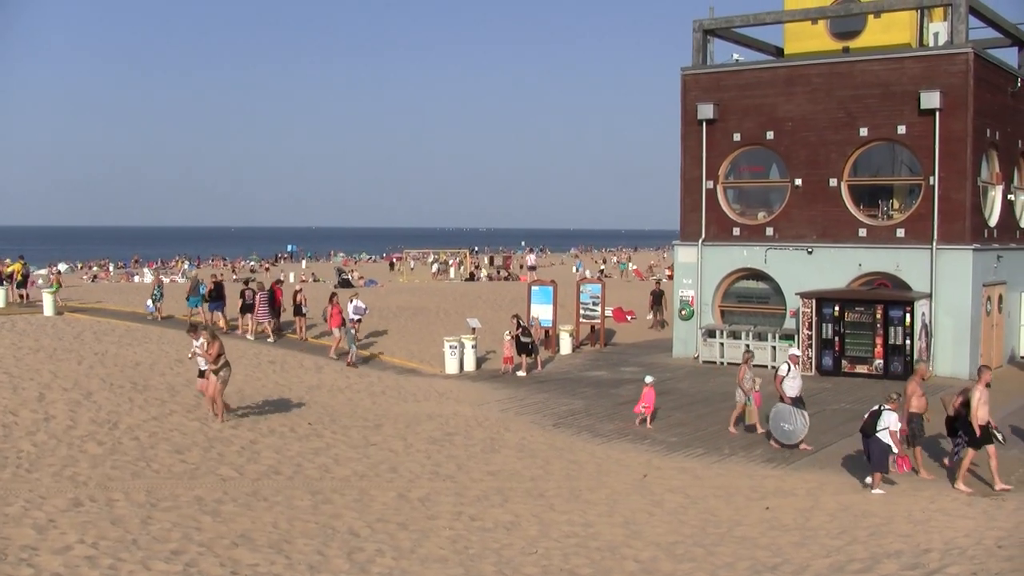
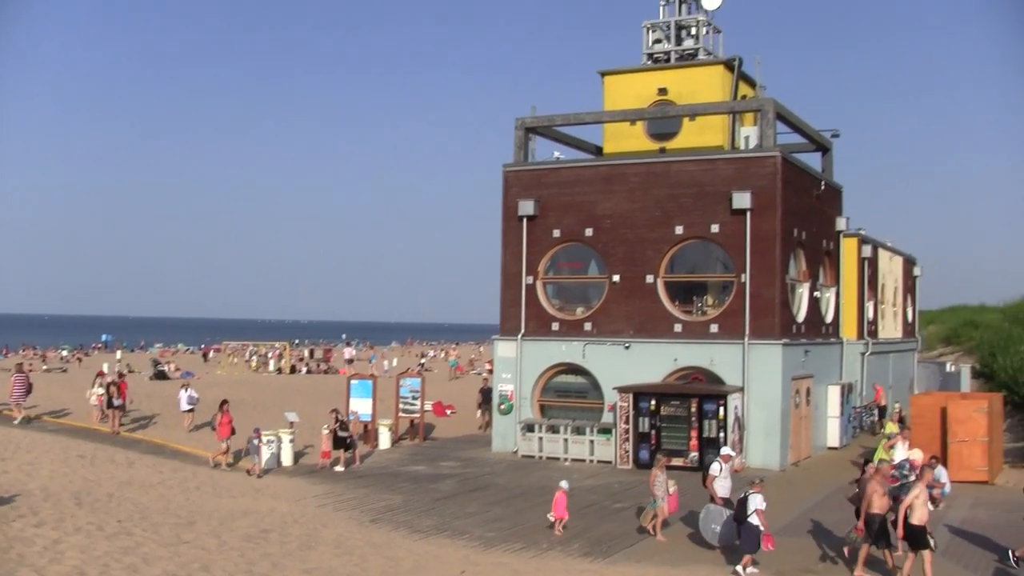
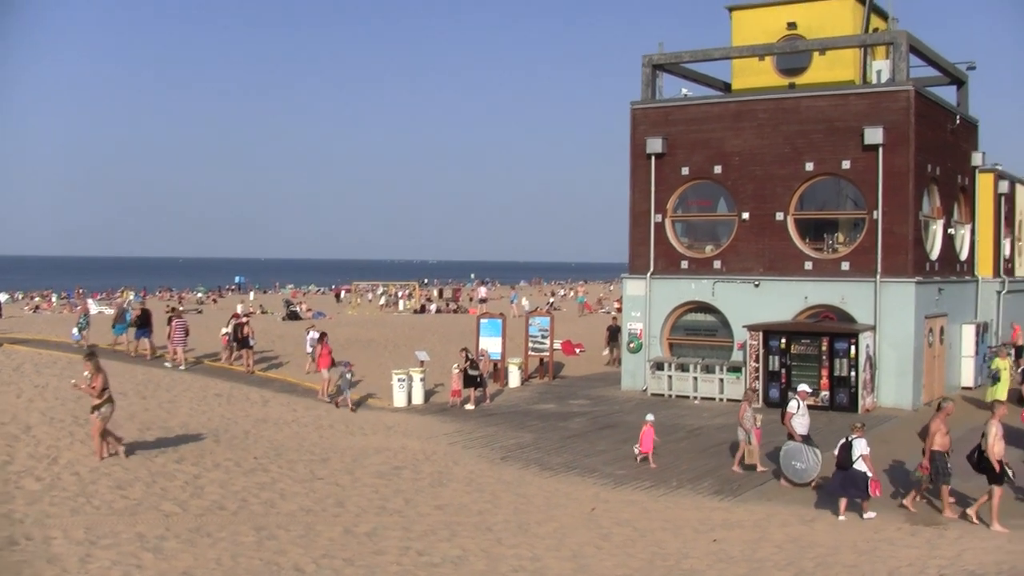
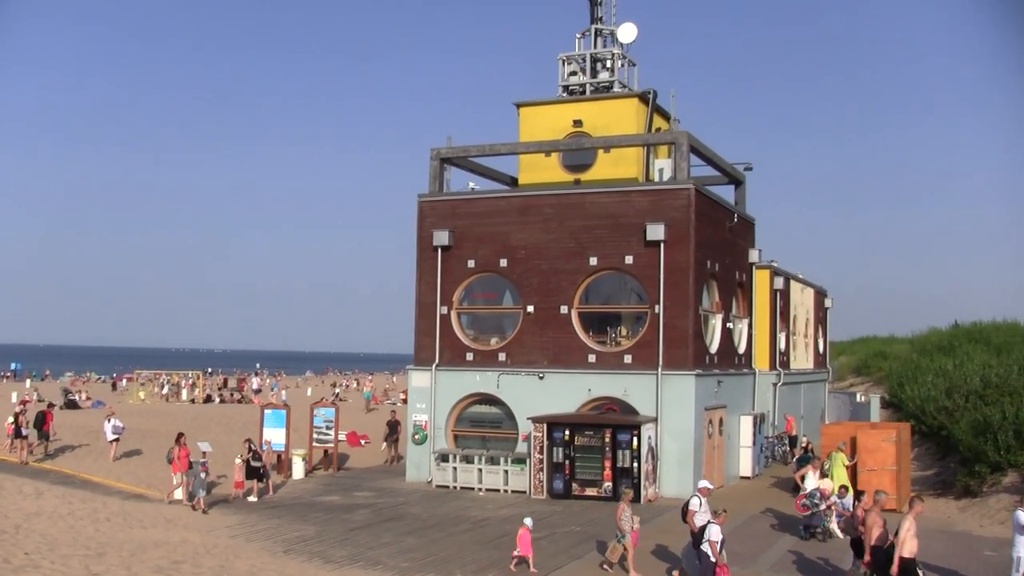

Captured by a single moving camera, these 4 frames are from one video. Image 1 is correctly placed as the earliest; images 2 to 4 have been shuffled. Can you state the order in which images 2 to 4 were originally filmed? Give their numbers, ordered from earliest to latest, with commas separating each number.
3, 2, 4
